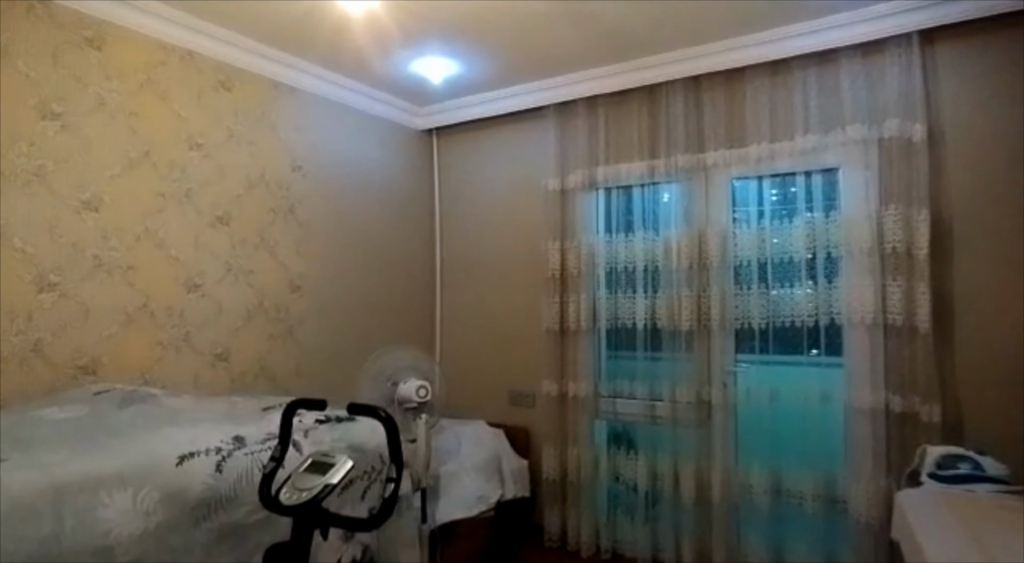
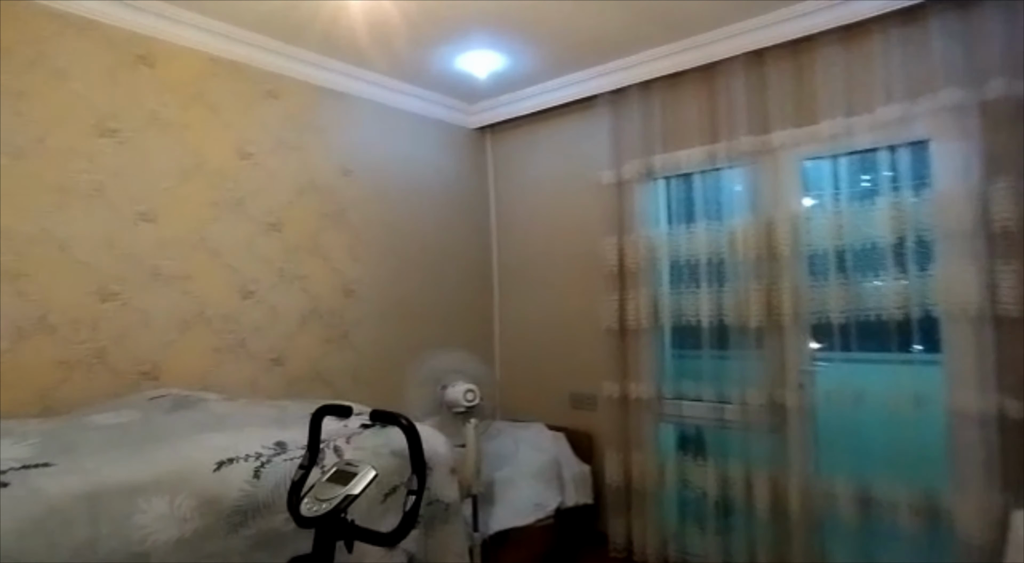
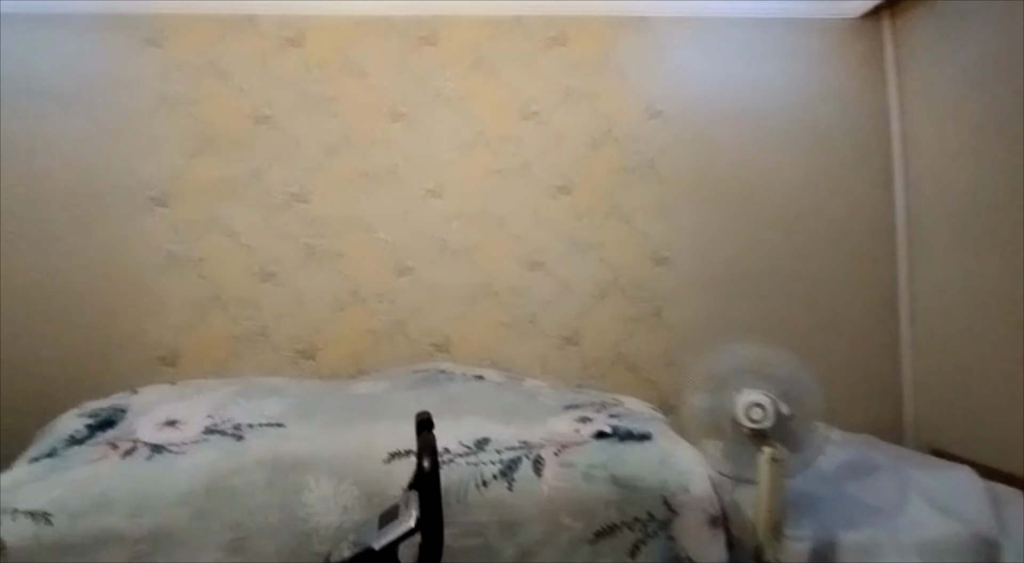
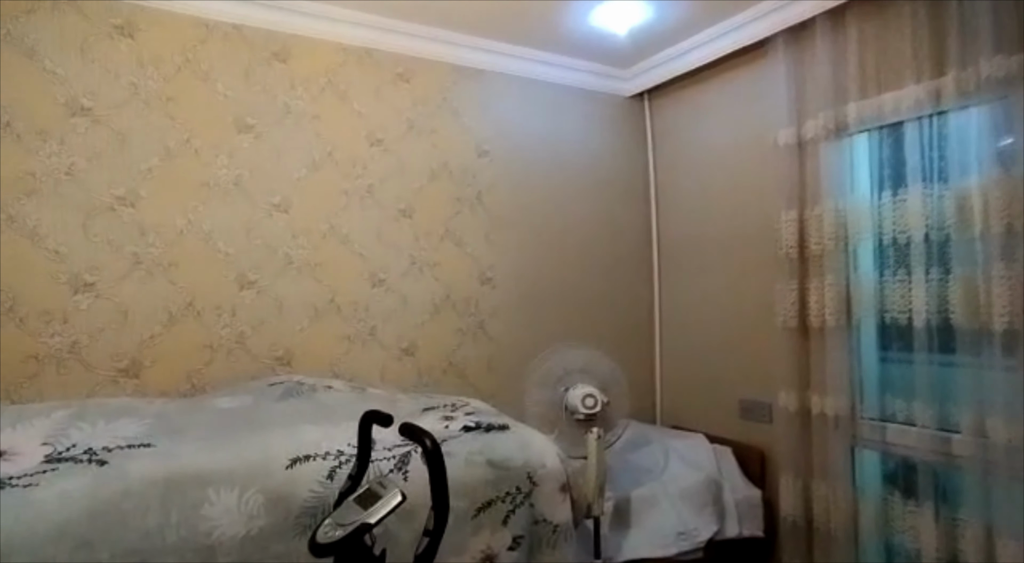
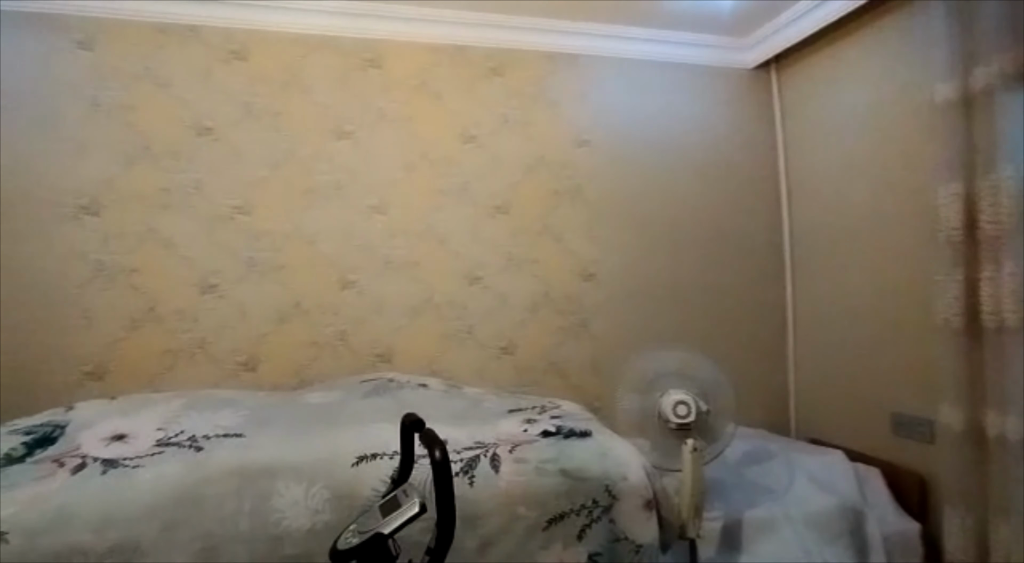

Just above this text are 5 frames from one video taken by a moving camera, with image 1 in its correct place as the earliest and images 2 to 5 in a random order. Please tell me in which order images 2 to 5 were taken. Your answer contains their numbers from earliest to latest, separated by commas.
2, 4, 5, 3
